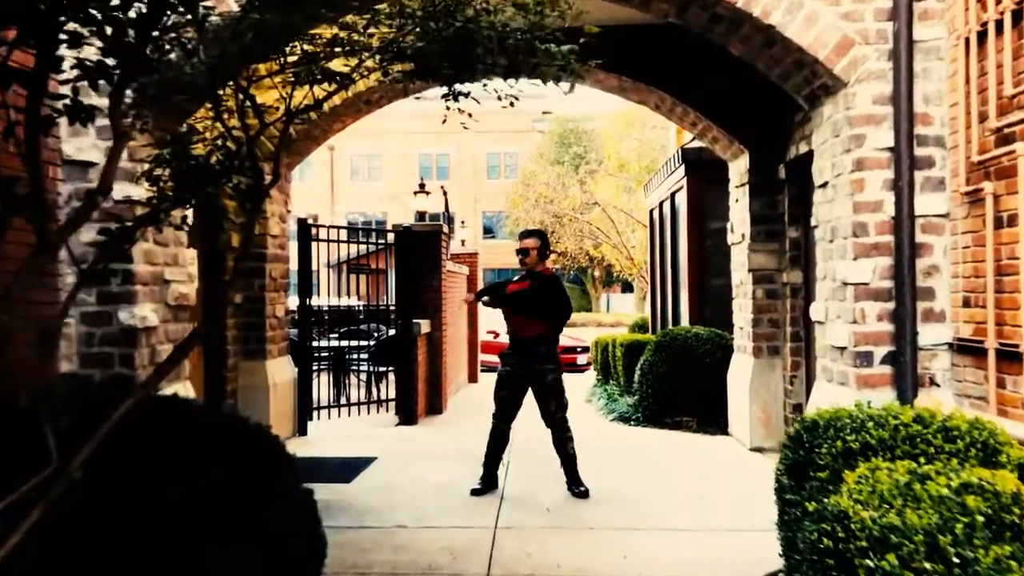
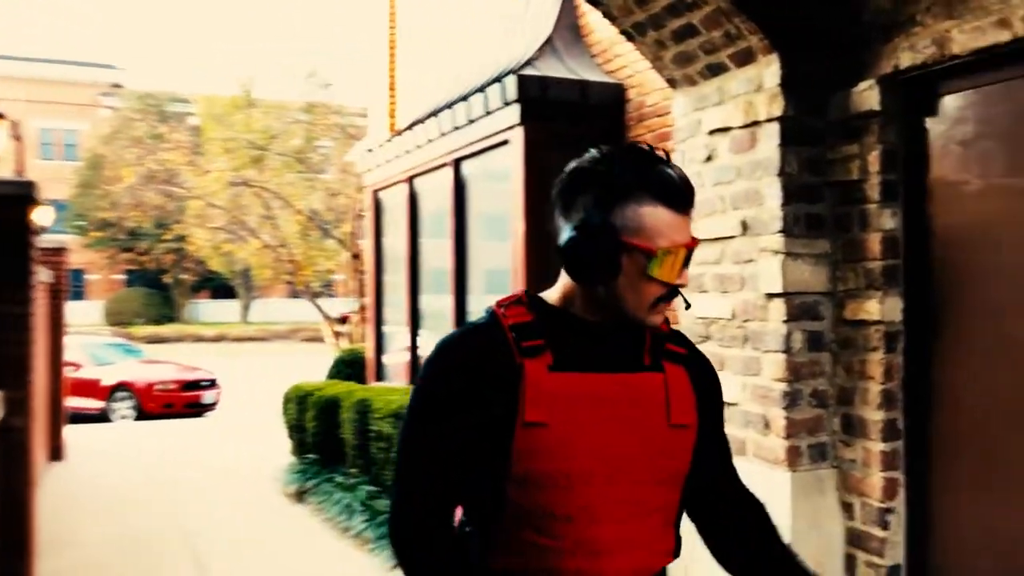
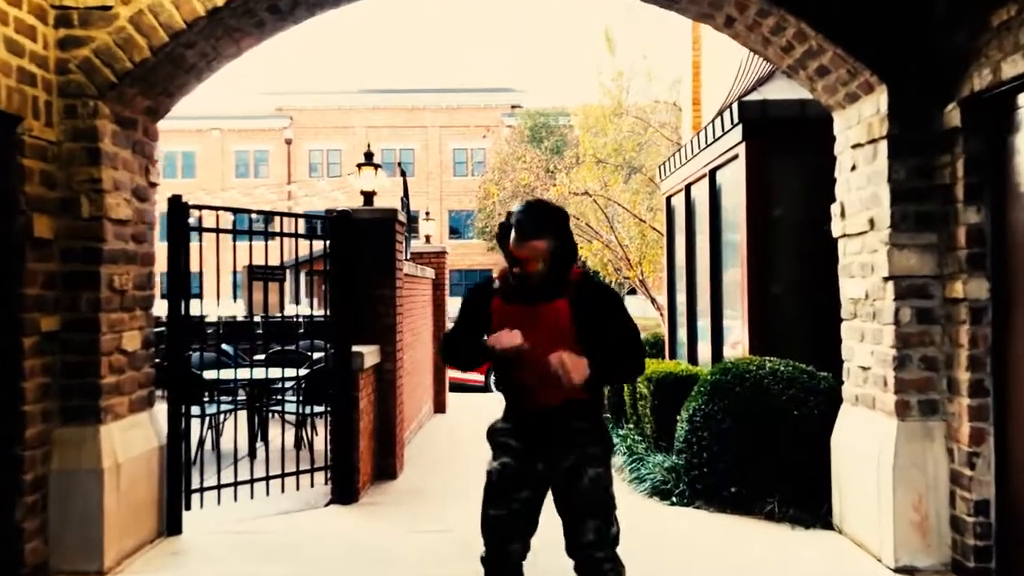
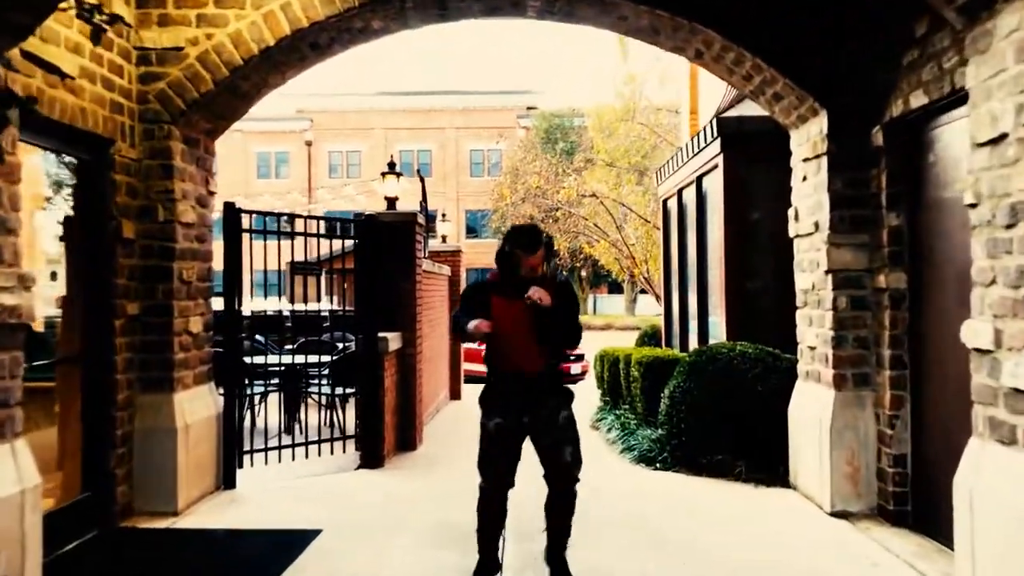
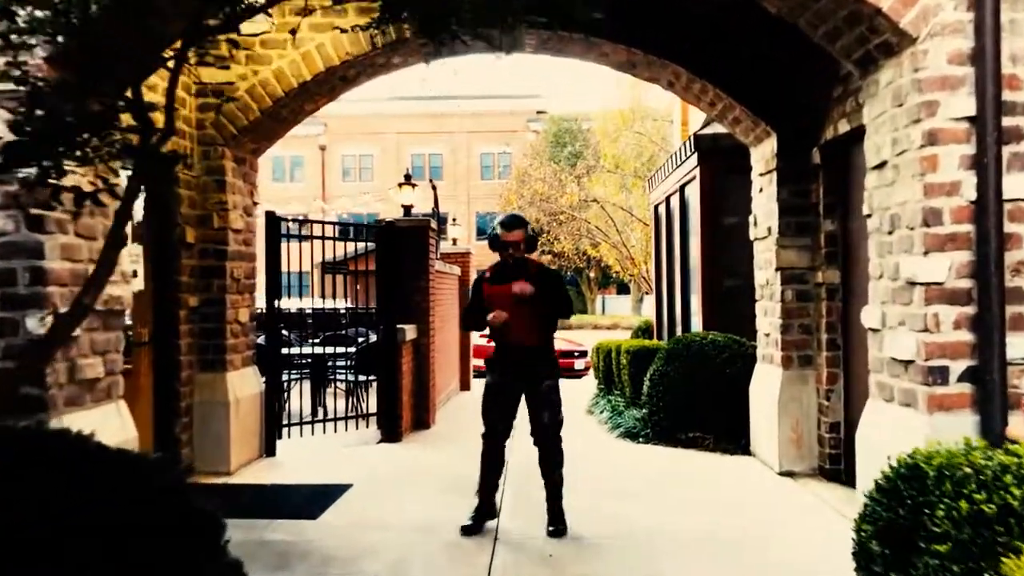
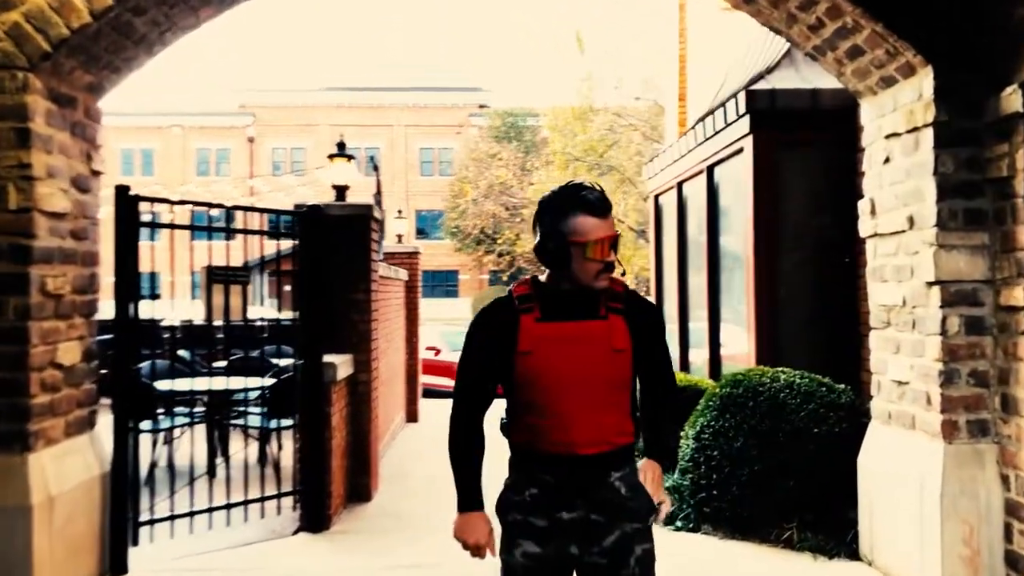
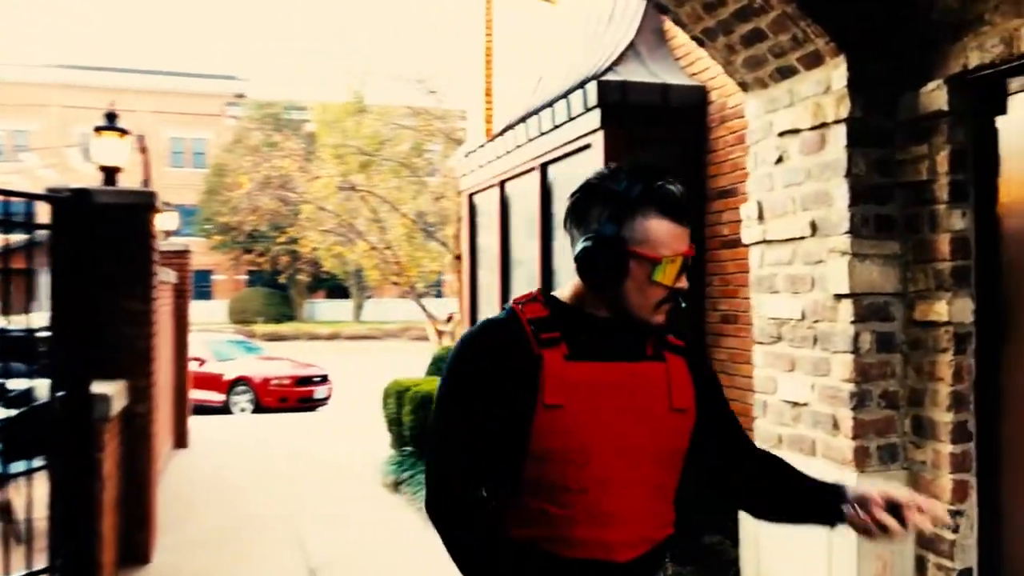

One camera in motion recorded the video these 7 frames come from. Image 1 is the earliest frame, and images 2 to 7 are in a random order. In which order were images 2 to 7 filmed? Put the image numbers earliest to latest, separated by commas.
5, 4, 3, 6, 7, 2
